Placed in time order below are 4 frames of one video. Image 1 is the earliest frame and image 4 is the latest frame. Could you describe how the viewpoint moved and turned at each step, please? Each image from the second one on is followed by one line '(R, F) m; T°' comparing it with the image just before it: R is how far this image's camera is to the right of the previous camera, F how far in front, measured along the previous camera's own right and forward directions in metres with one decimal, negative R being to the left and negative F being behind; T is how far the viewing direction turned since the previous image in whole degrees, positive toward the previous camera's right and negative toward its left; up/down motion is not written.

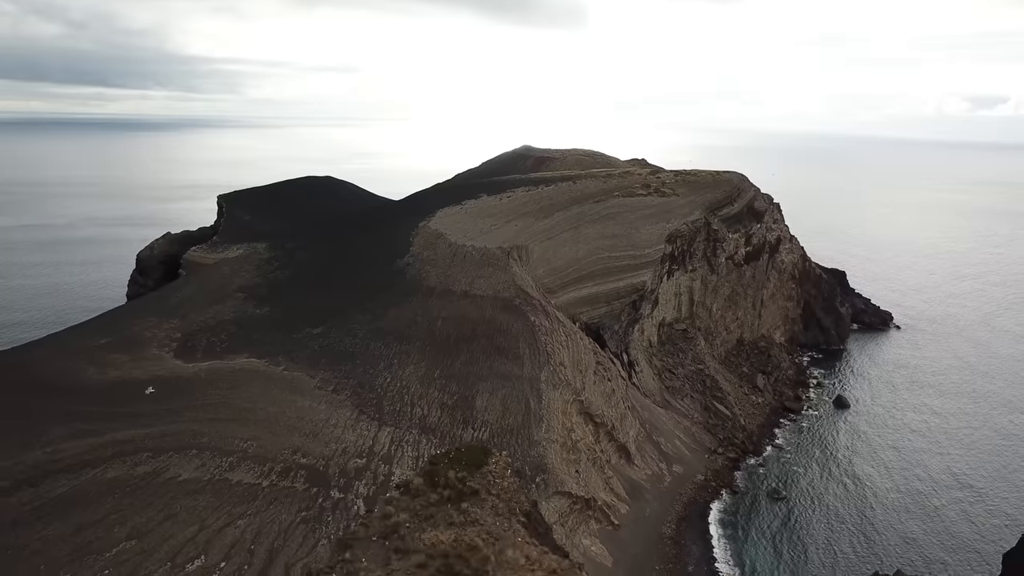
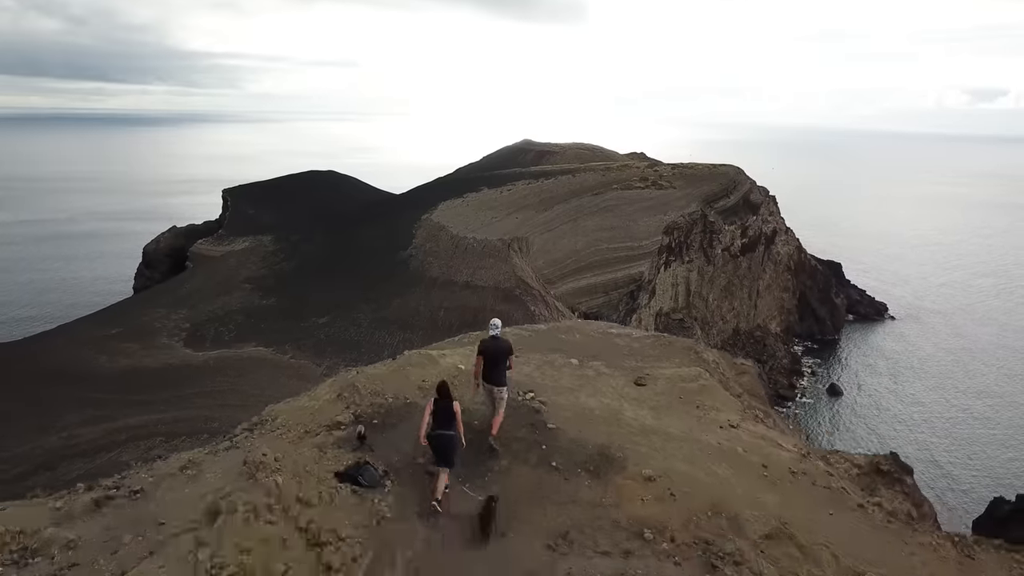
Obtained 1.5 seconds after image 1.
(0.0, -2.2) m; 0°
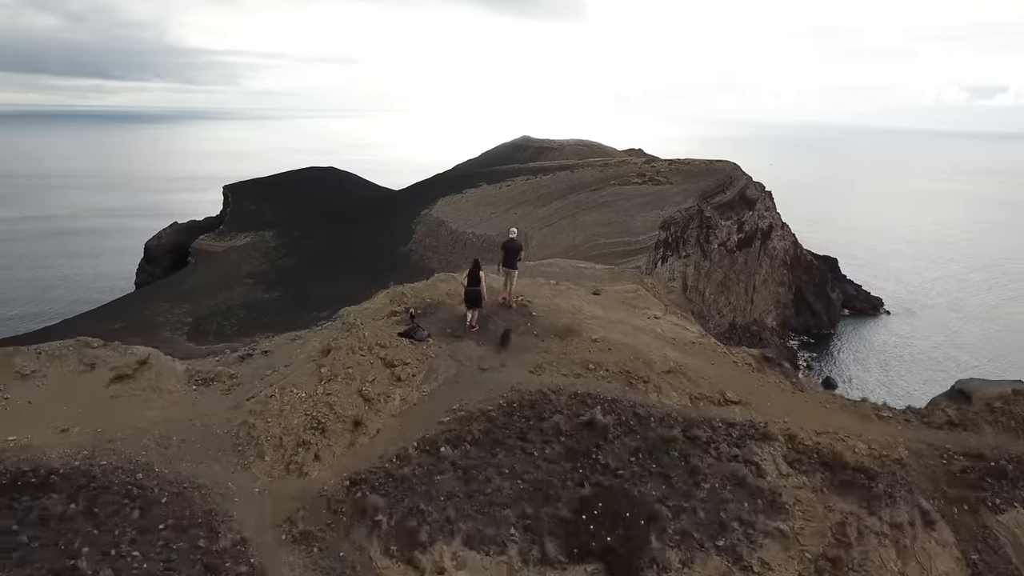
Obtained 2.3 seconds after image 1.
(+0.1, -1.2) m; 0°
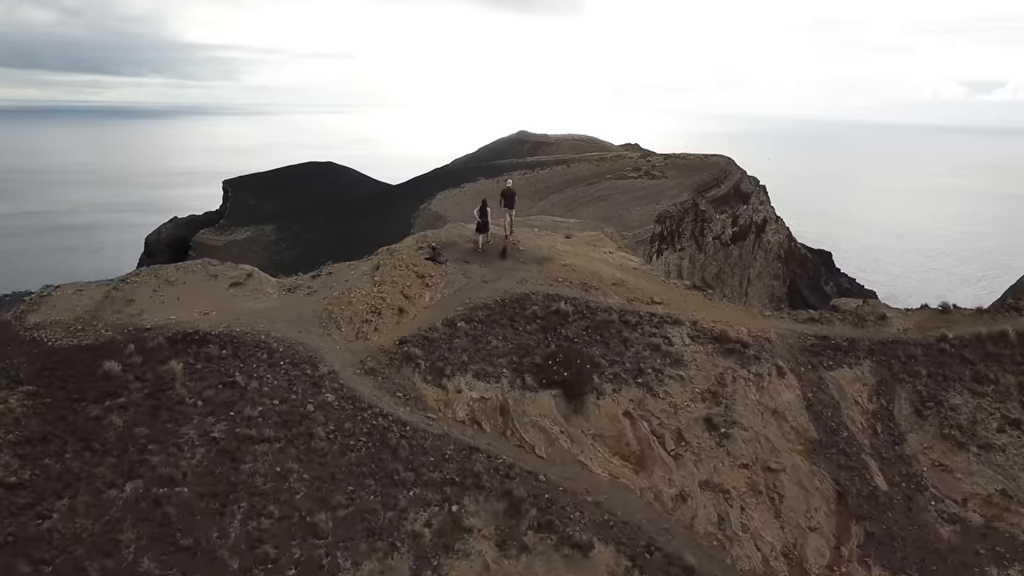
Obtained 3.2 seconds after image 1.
(+0.1, -1.5) m; 0°
